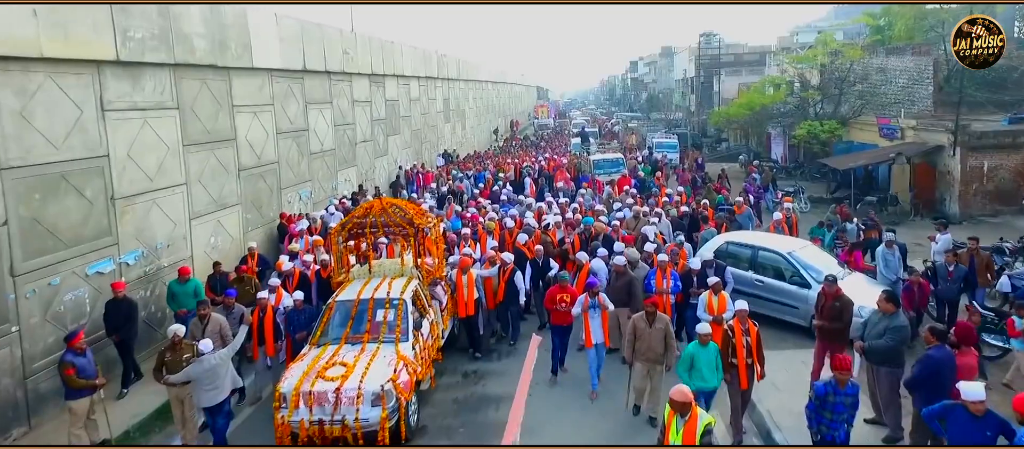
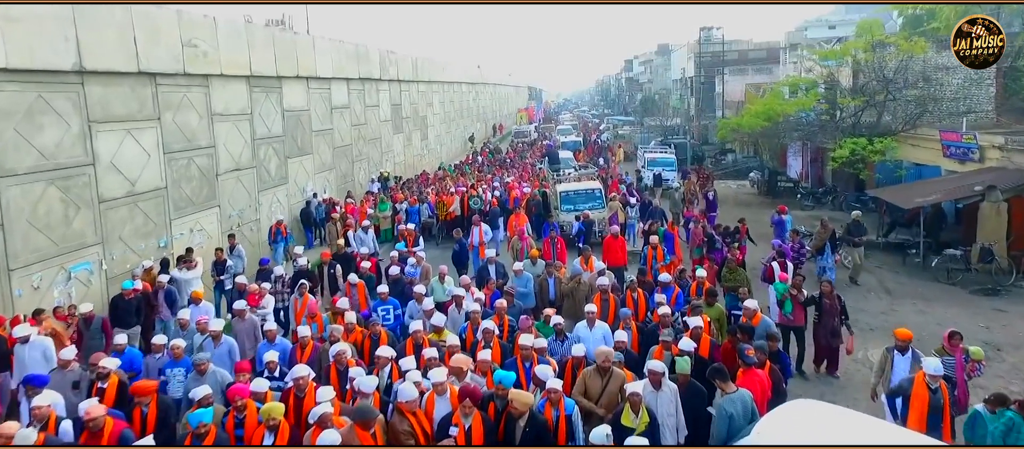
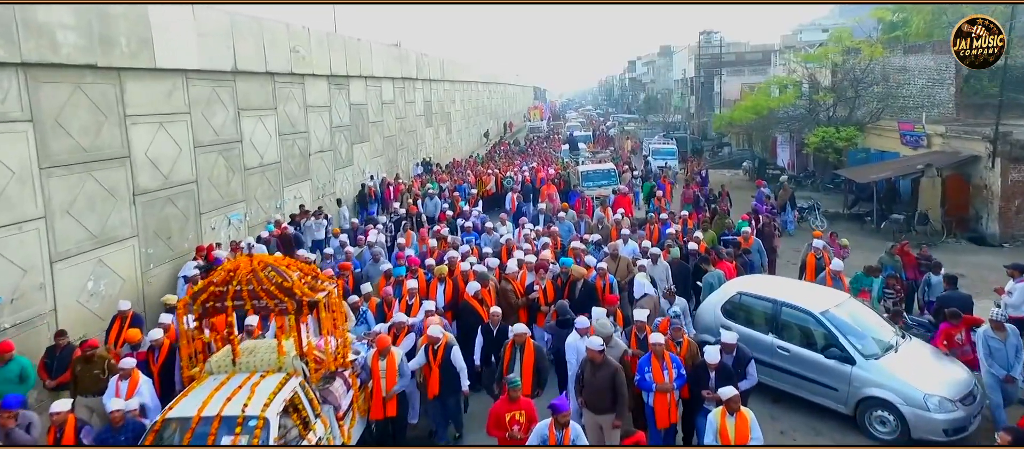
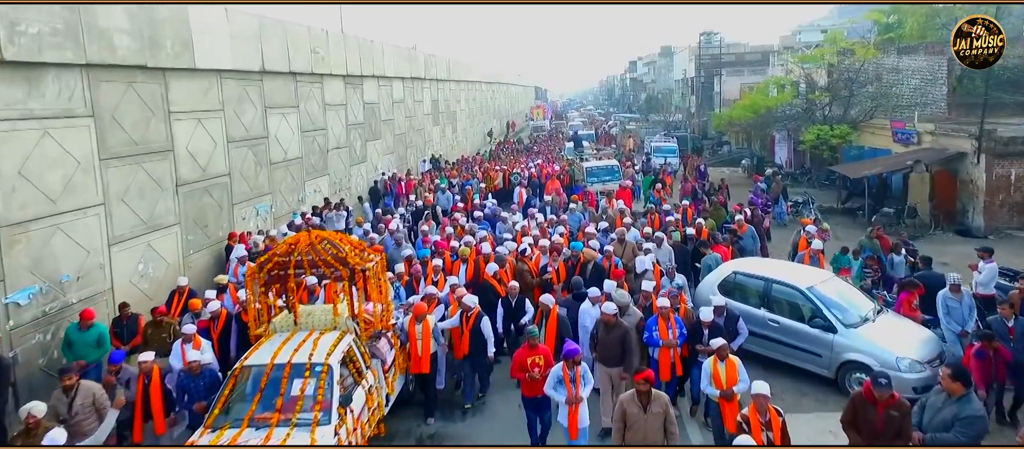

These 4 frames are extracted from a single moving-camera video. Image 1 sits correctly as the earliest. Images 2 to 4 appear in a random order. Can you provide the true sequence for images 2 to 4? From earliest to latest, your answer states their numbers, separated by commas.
4, 3, 2
